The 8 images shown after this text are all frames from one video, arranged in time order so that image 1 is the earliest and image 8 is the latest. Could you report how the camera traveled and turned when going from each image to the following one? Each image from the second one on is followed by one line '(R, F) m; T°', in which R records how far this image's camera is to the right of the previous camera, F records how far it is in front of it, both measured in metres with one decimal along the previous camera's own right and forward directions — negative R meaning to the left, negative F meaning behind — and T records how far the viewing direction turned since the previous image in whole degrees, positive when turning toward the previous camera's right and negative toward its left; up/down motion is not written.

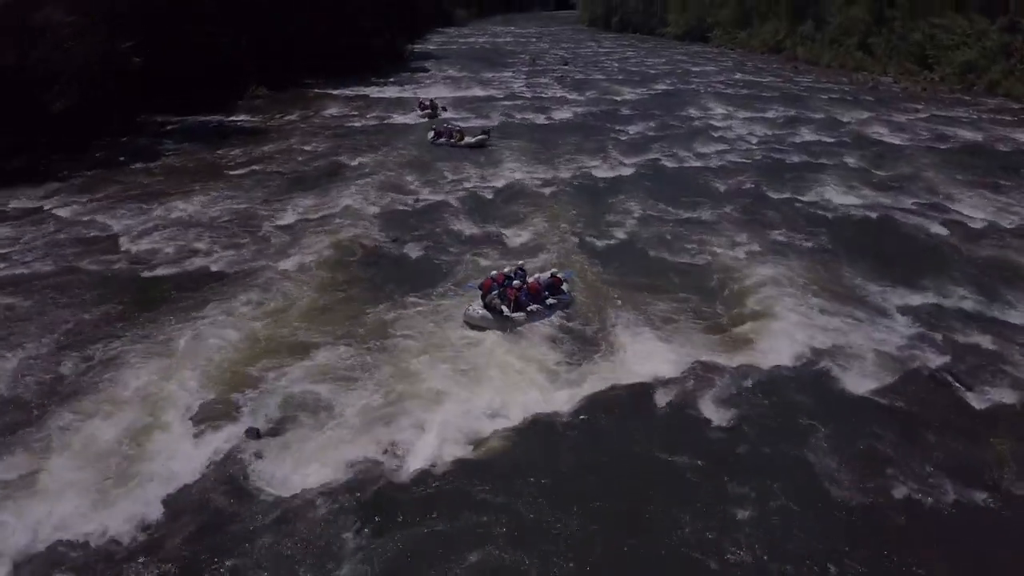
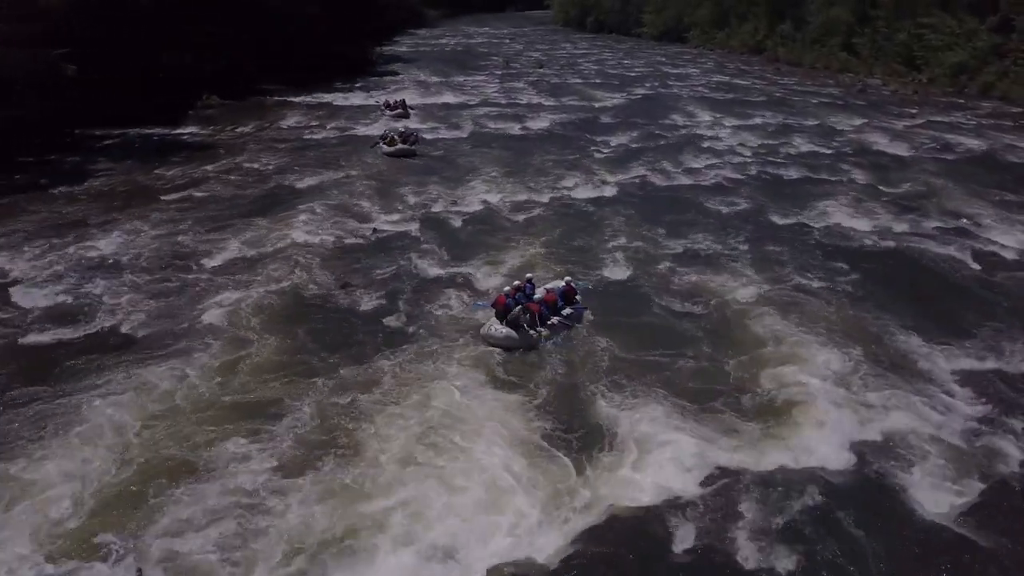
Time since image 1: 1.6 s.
(+0.1, +2.1) m; +2°
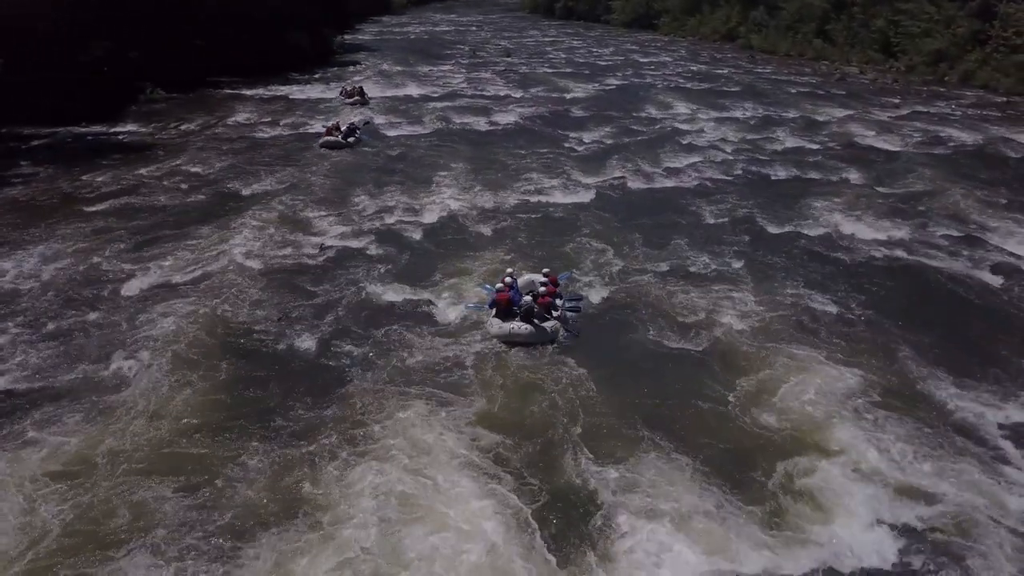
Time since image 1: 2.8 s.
(+0.1, +1.6) m; +2°
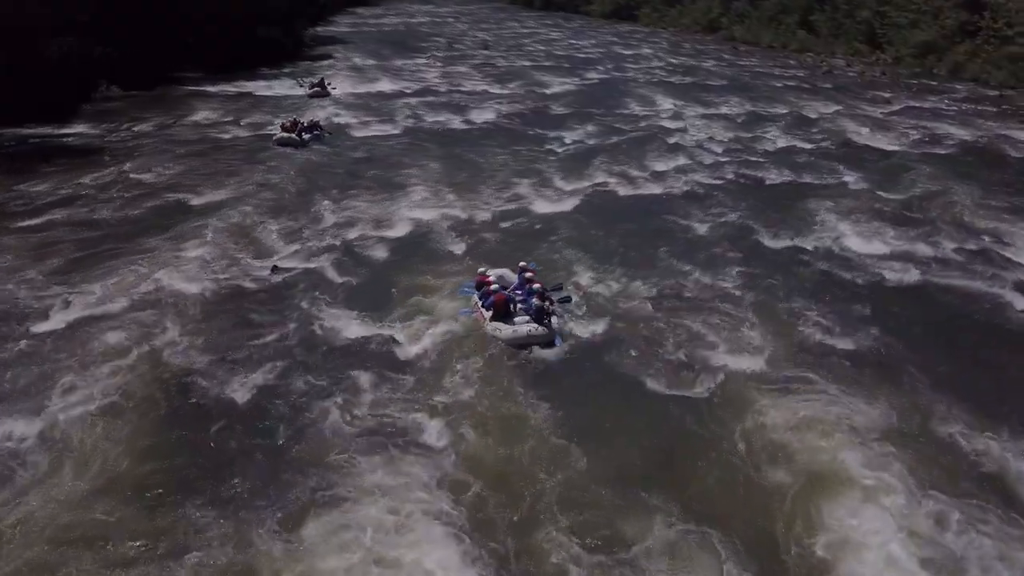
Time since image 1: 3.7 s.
(+0.1, +1.3) m; +1°
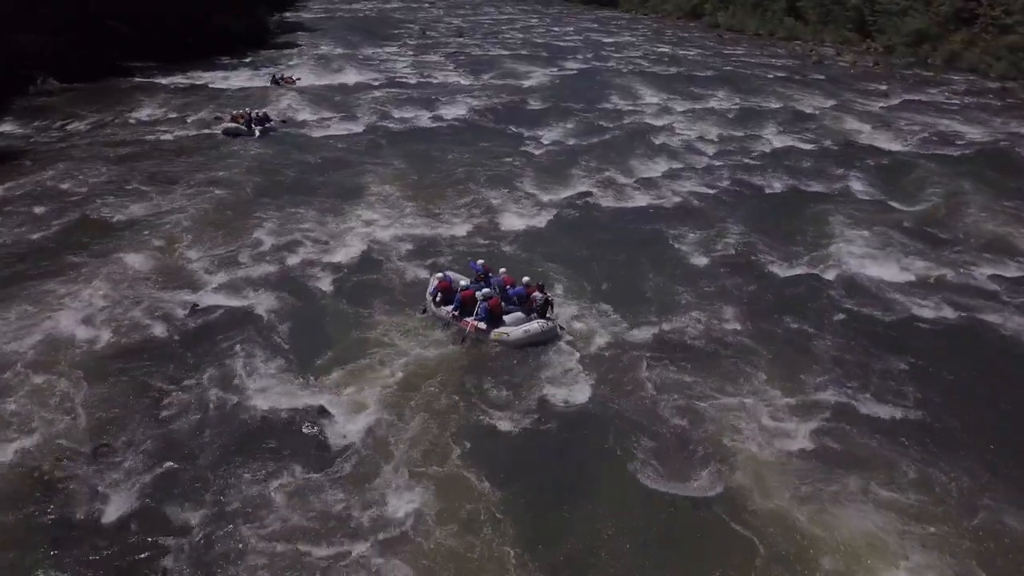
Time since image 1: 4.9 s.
(+0.2, +1.8) m; +1°
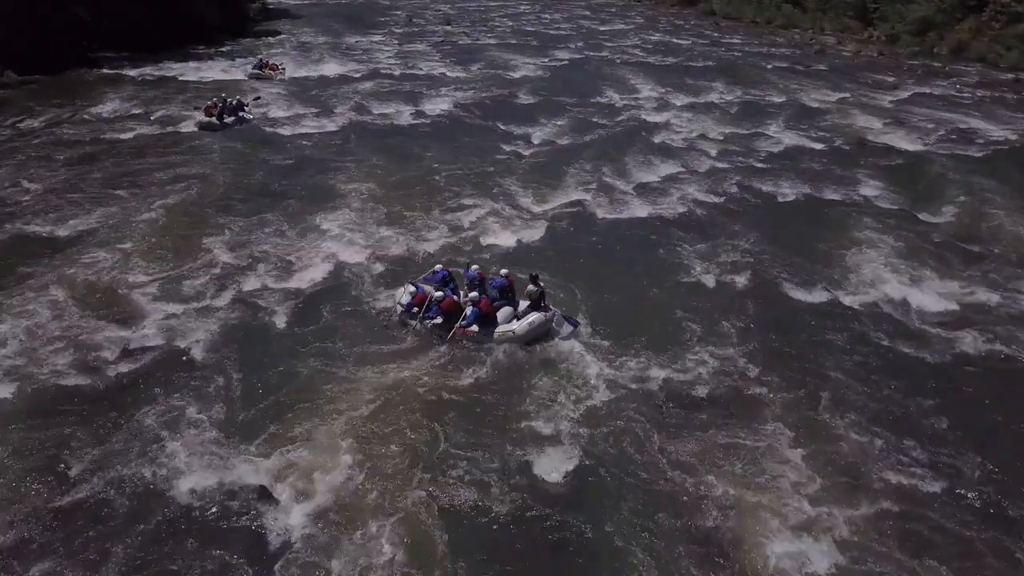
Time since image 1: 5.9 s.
(+0.1, +1.3) m; +1°
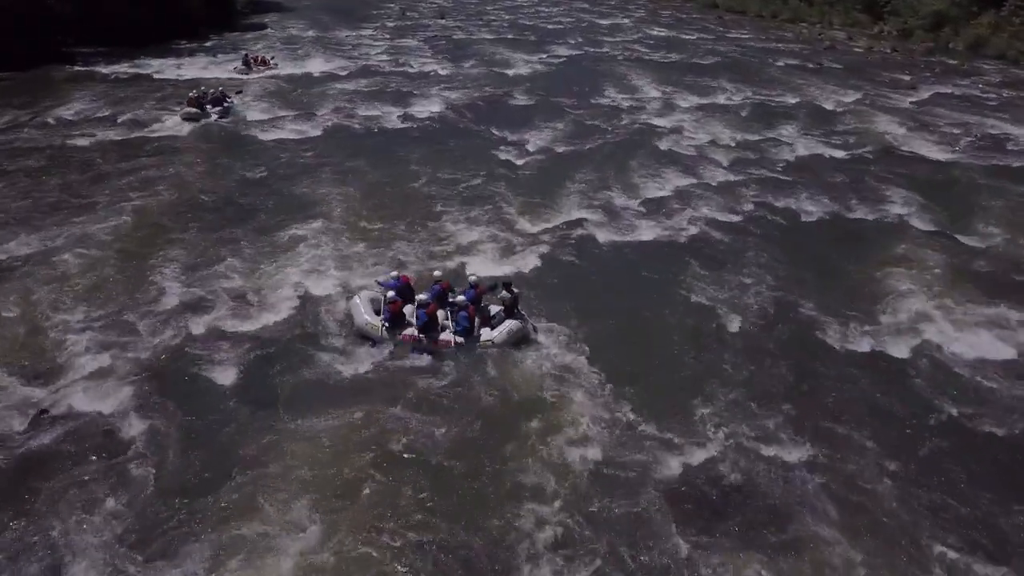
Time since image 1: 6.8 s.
(+0.1, +1.4) m; 0°
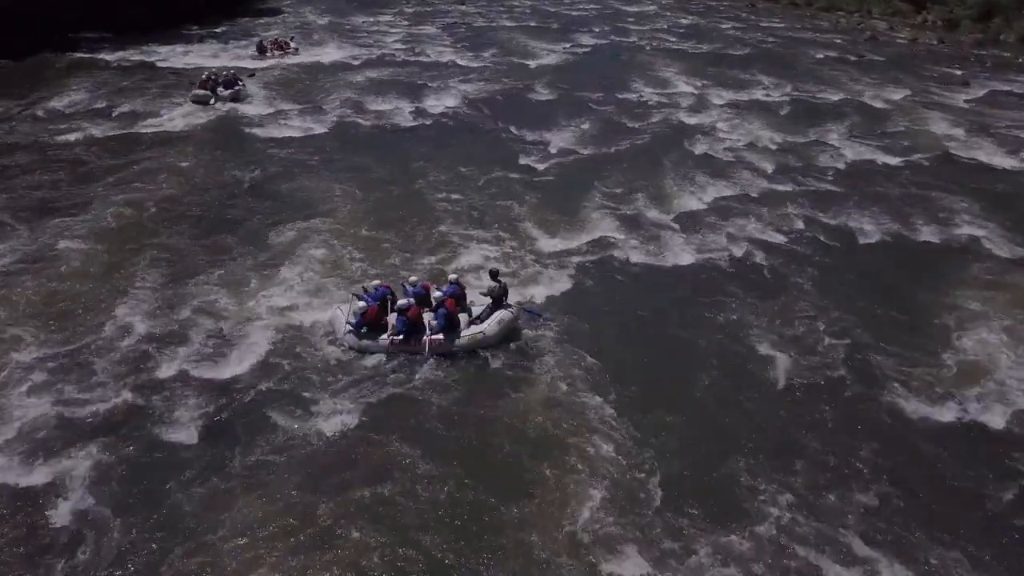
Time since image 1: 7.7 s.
(0.0, +1.3) m; -1°
